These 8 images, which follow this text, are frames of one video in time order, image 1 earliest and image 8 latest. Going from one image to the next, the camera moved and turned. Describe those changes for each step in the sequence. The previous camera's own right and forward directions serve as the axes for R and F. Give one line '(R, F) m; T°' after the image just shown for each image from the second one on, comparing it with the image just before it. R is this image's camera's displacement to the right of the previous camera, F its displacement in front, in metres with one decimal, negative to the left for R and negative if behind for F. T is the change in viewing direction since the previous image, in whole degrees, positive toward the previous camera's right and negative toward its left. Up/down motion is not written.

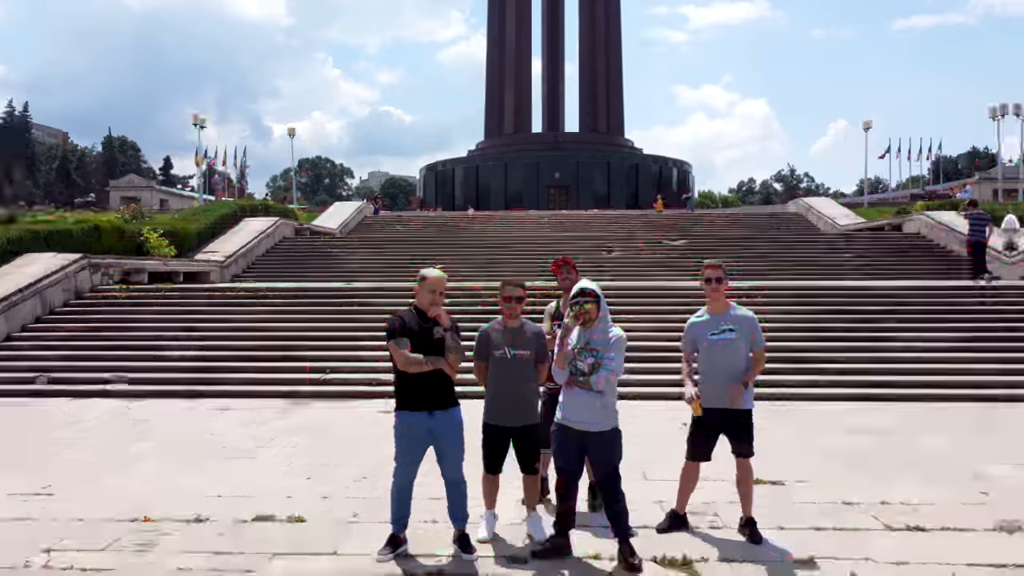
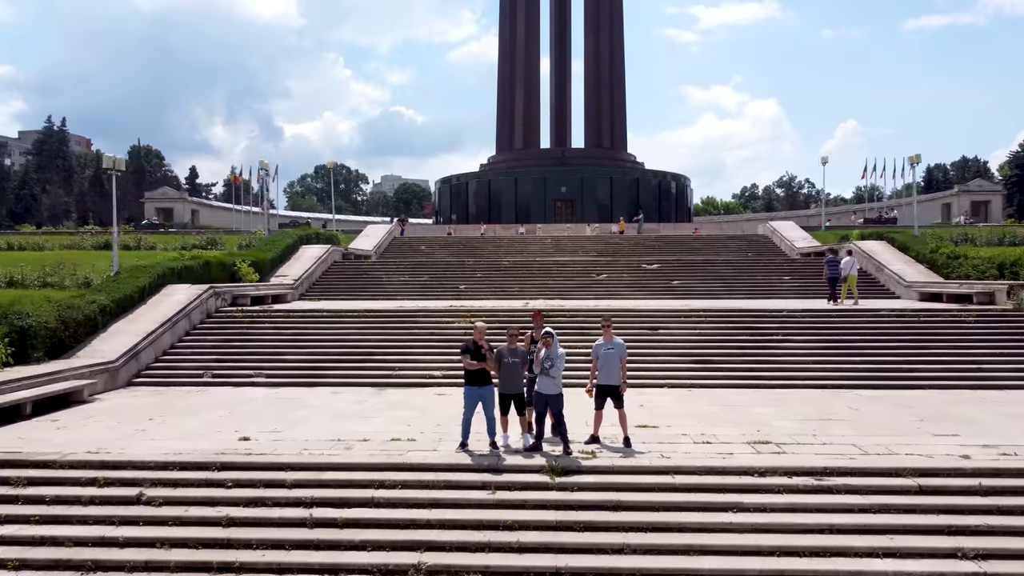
(0.0, -2.5) m; -1°
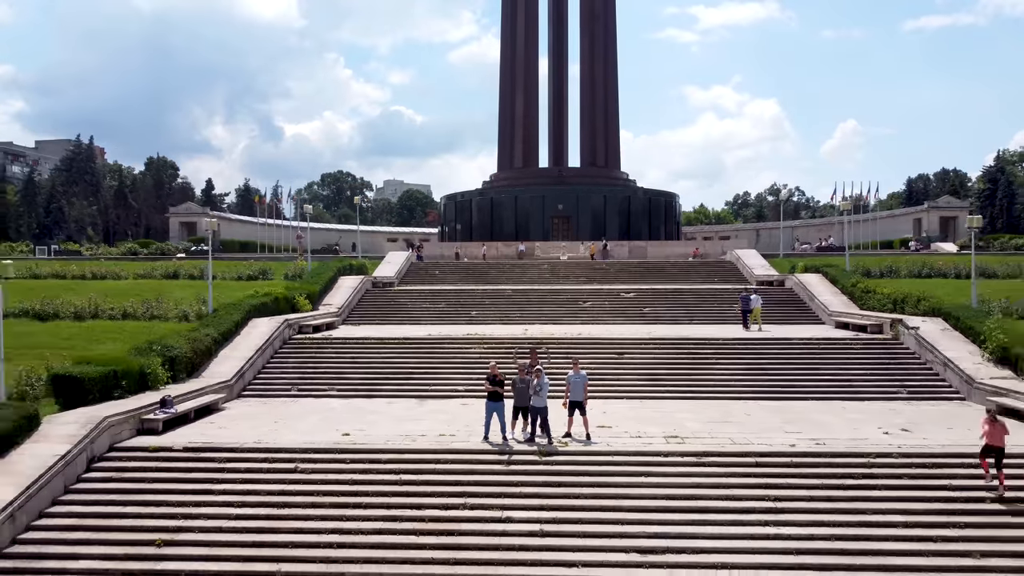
(0.0, -2.8) m; 0°
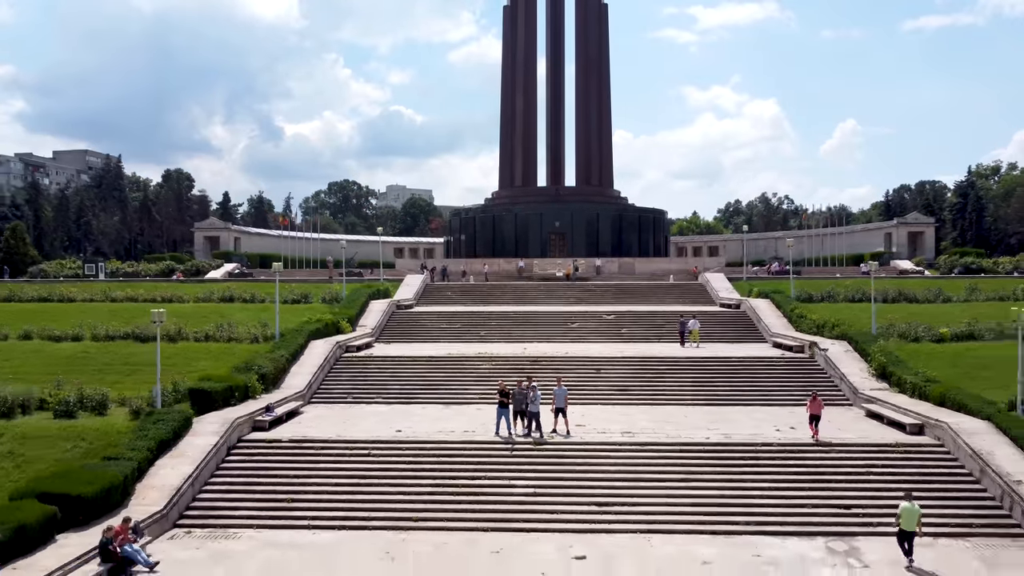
(0.0, -3.3) m; 0°
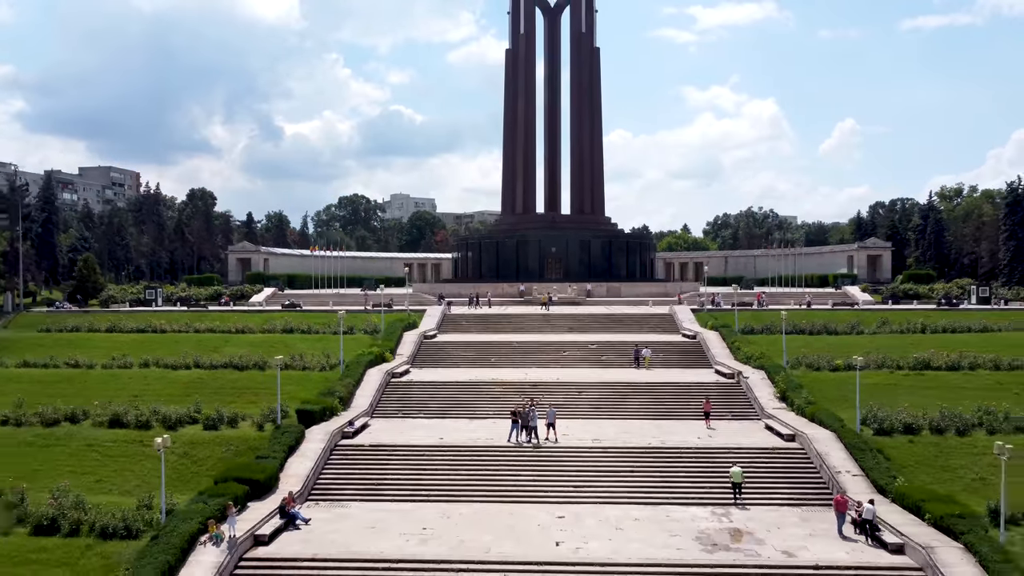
(-0.1, -5.2) m; 0°
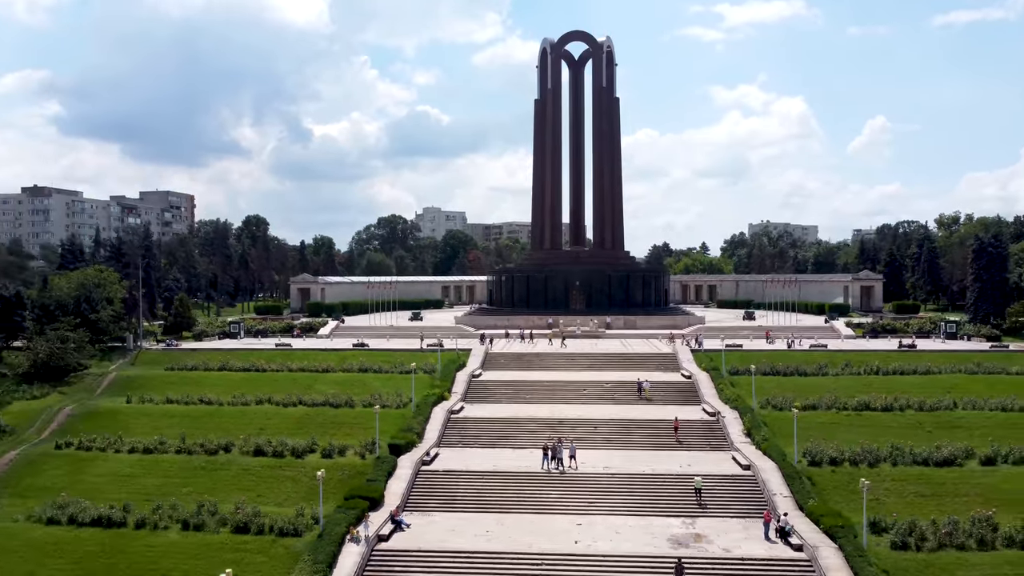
(-0.2, -6.3) m; -2°
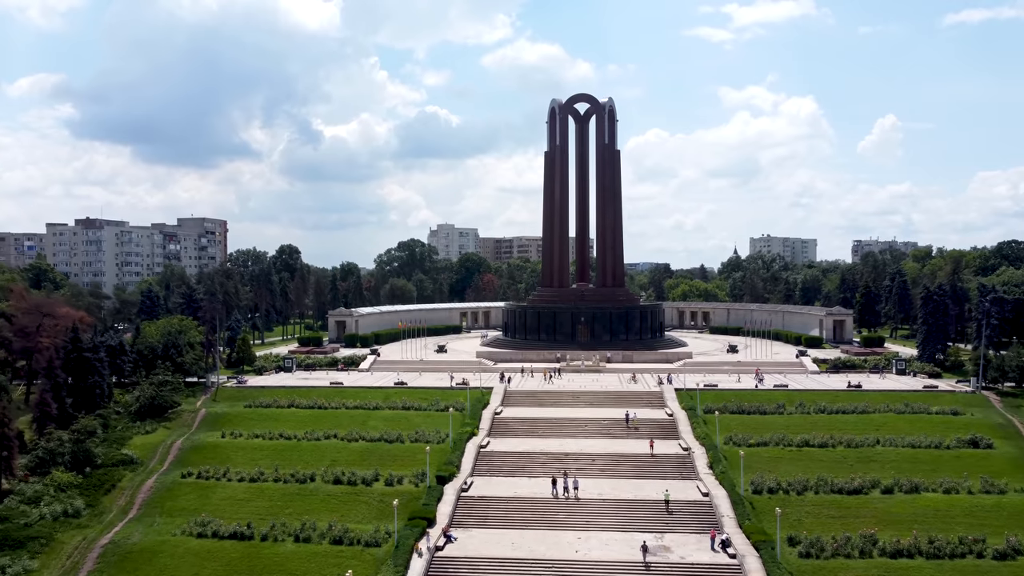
(-0.3, -7.4) m; -1°
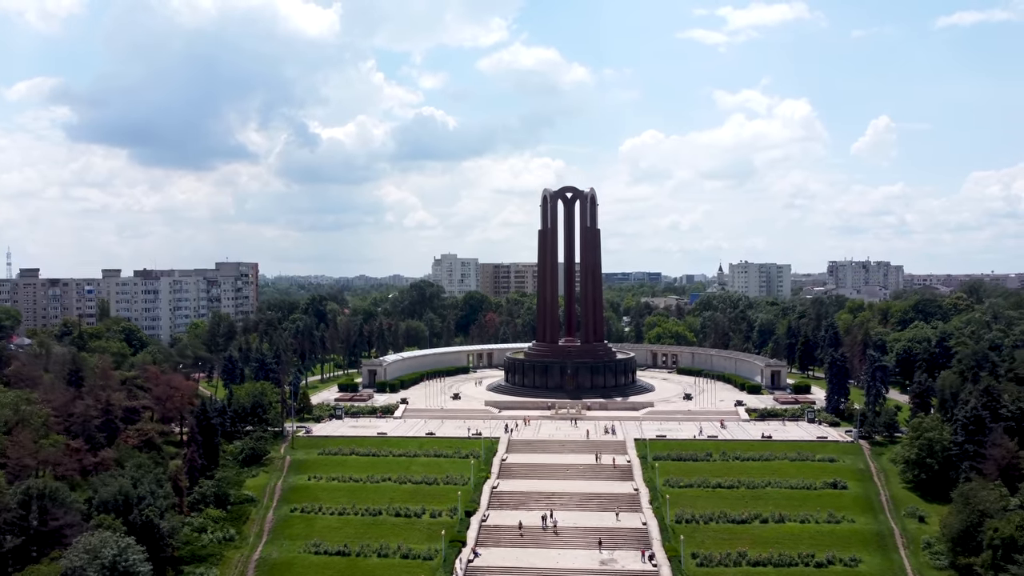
(-0.4, -14.9) m; 0°
